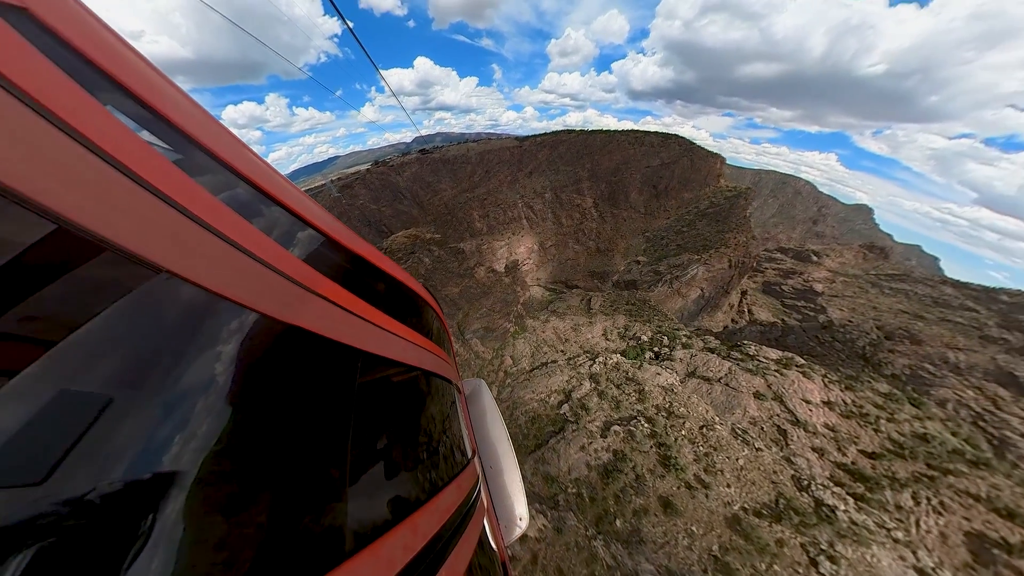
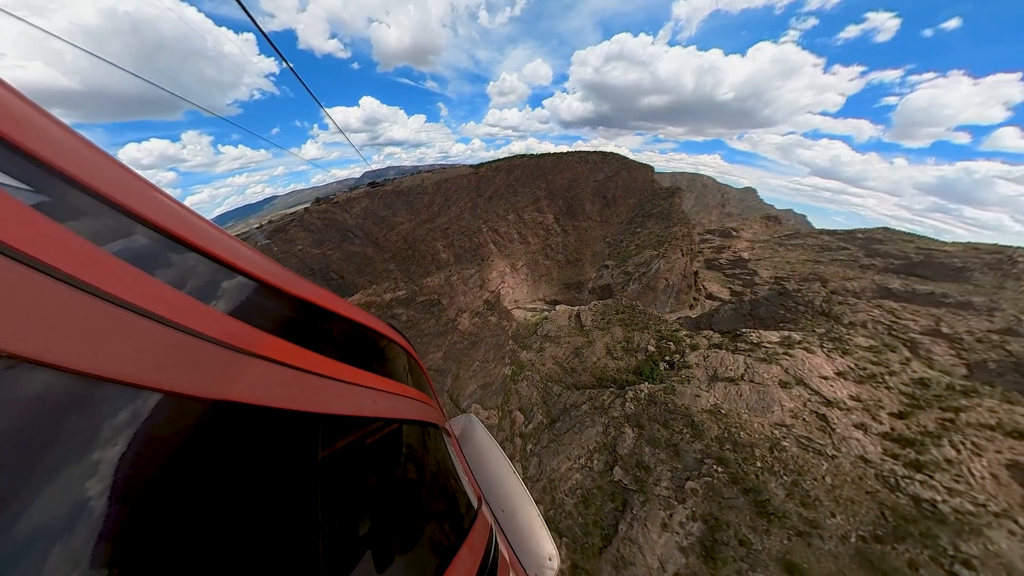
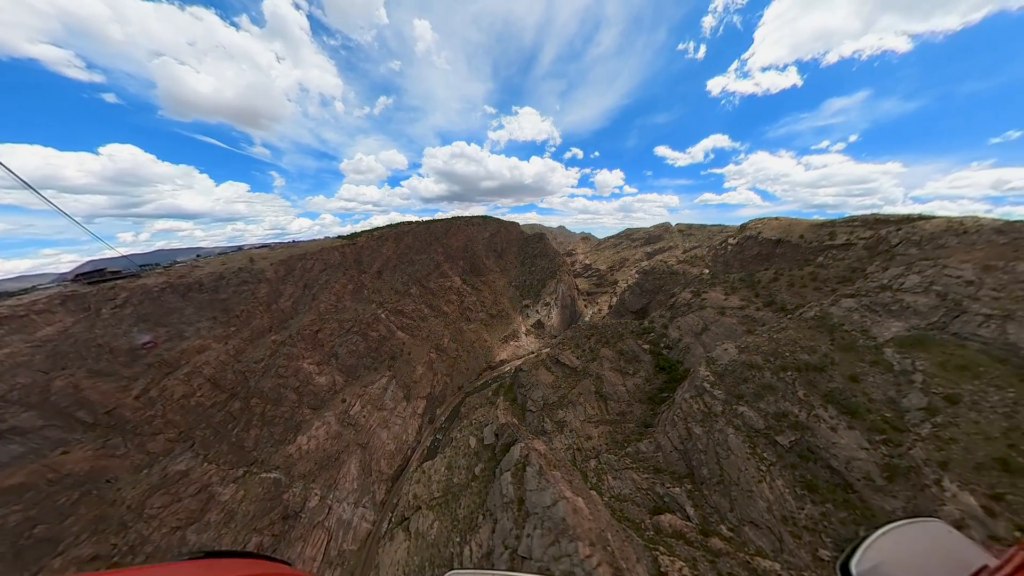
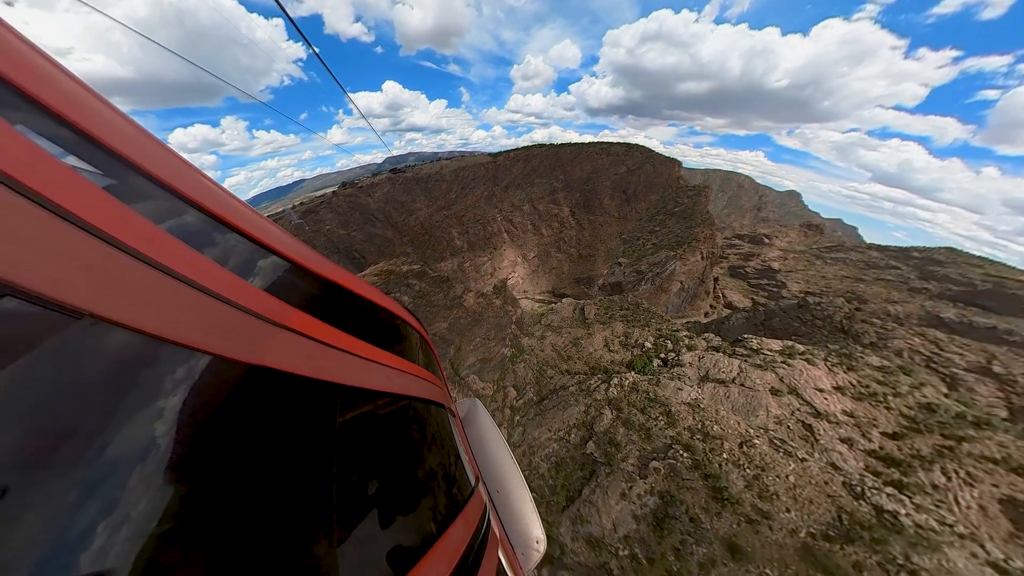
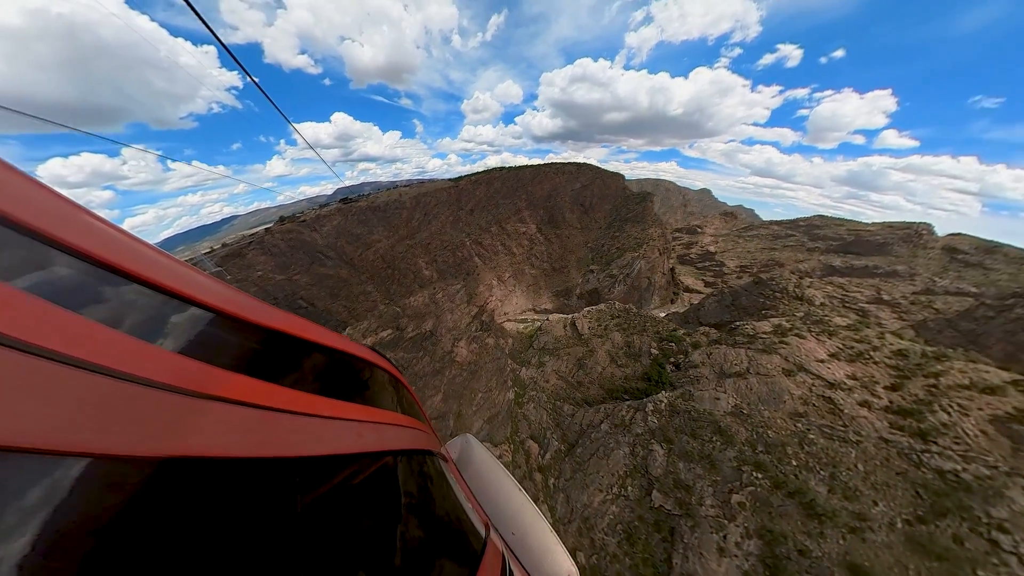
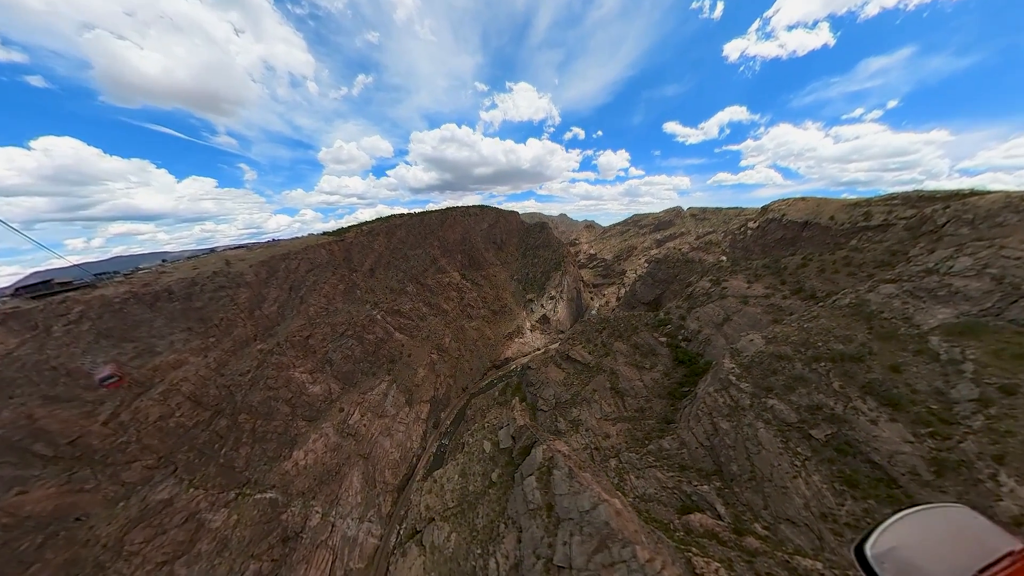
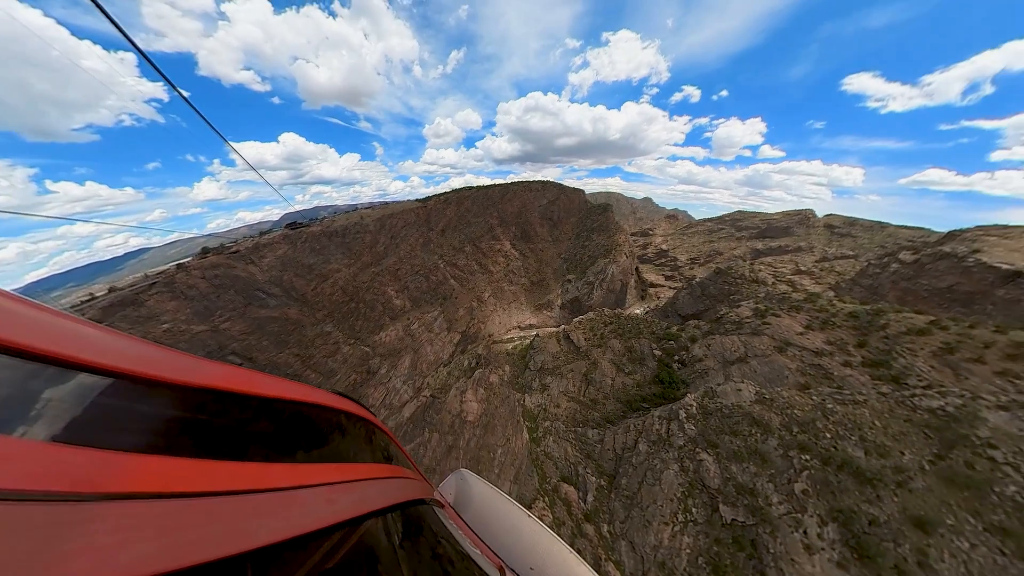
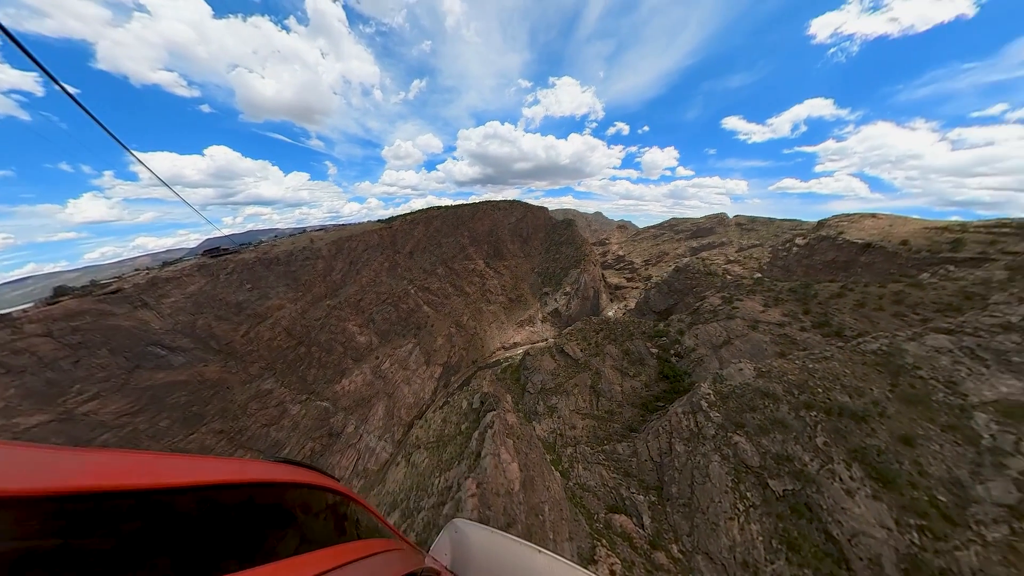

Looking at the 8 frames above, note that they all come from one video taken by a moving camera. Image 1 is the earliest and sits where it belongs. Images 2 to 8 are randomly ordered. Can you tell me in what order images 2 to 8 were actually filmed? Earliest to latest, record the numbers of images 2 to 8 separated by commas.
4, 2, 5, 7, 8, 3, 6
